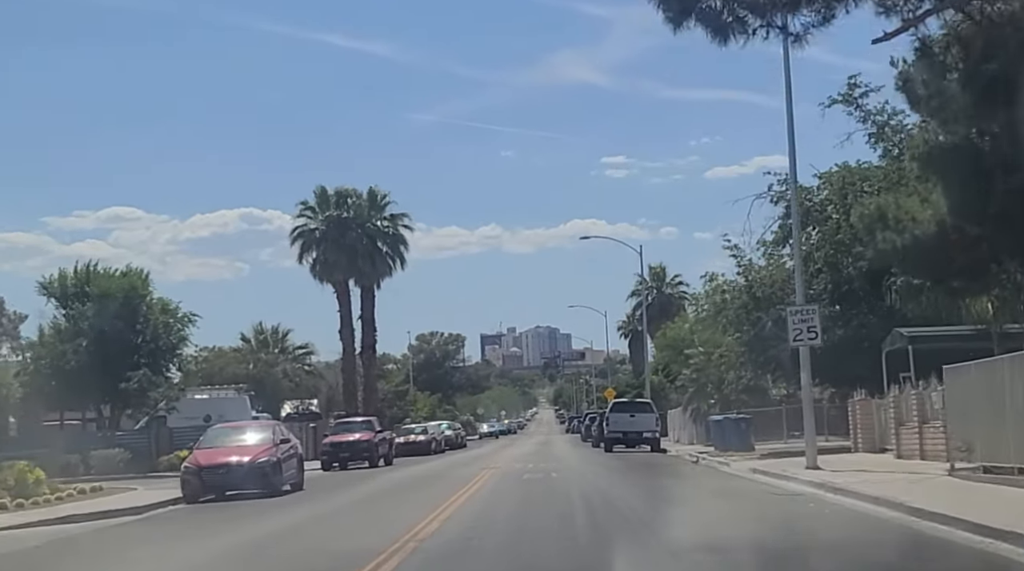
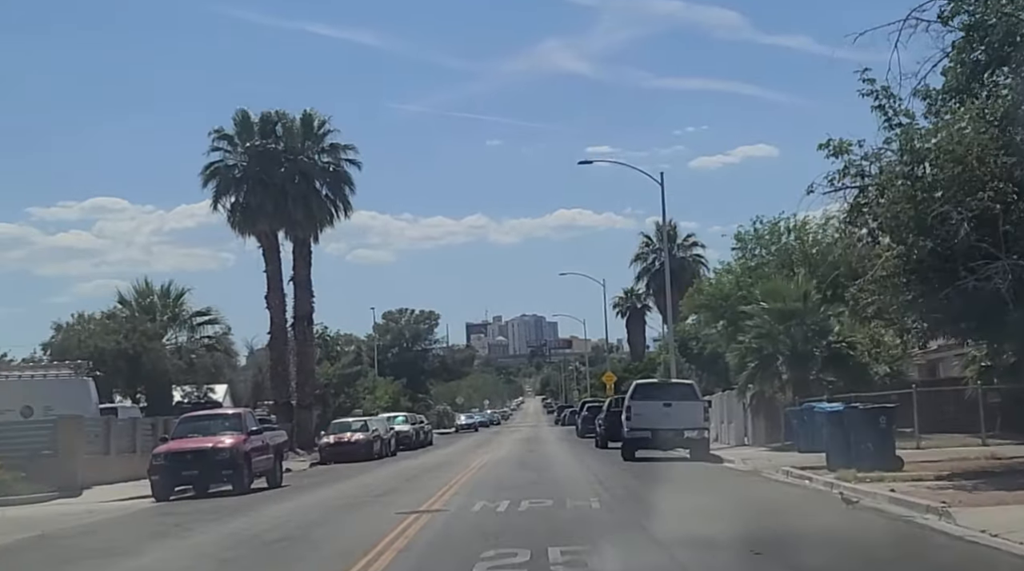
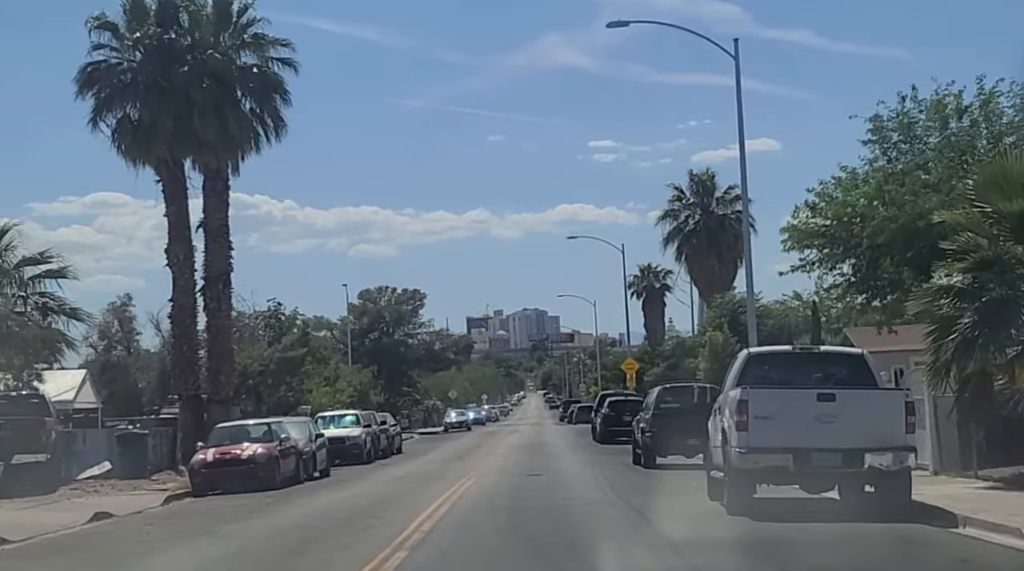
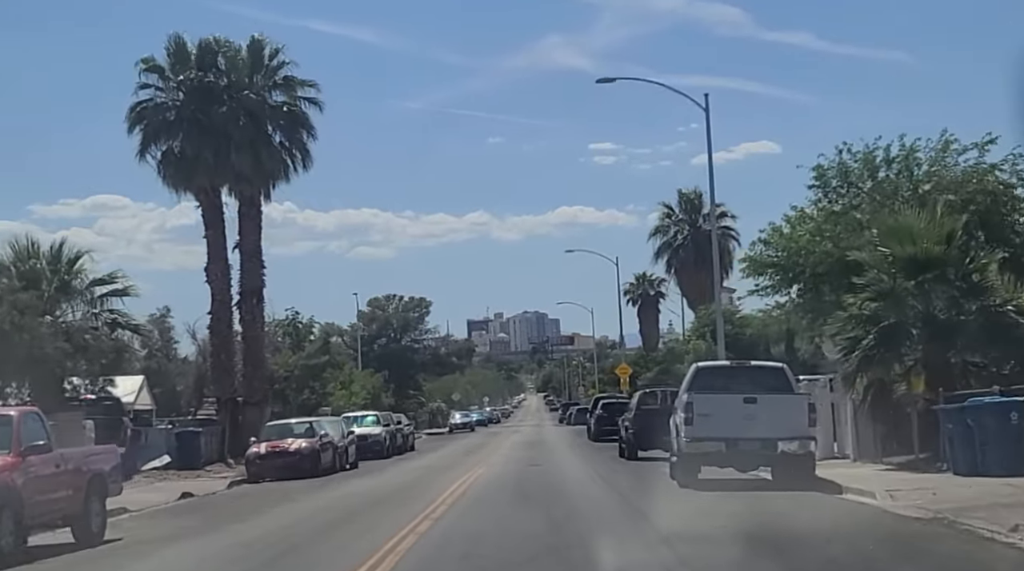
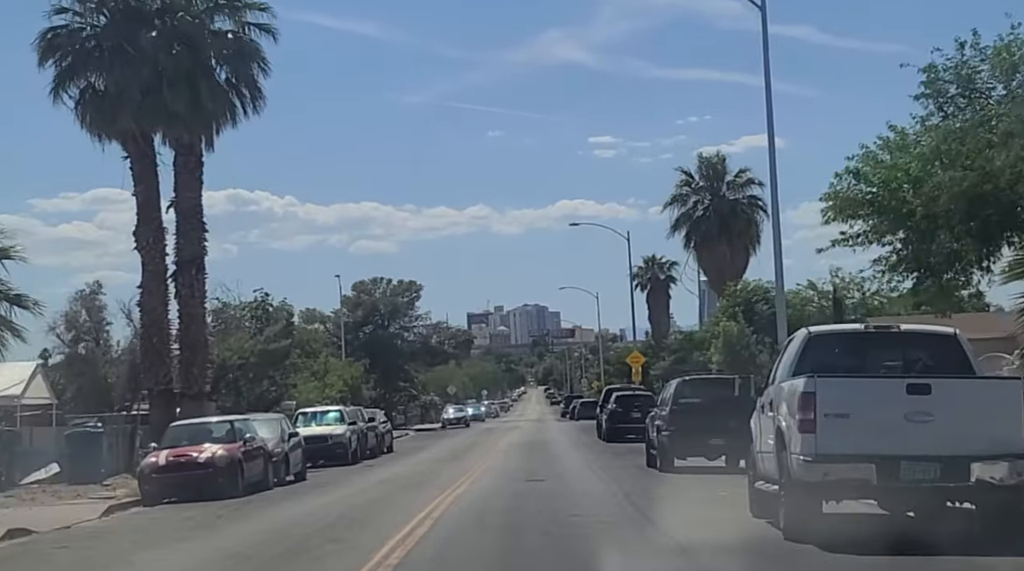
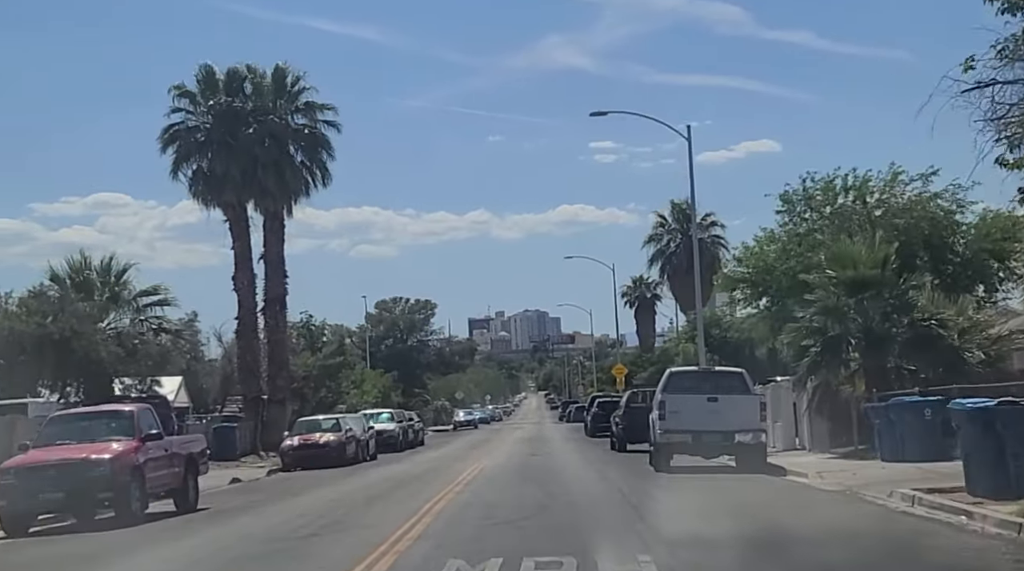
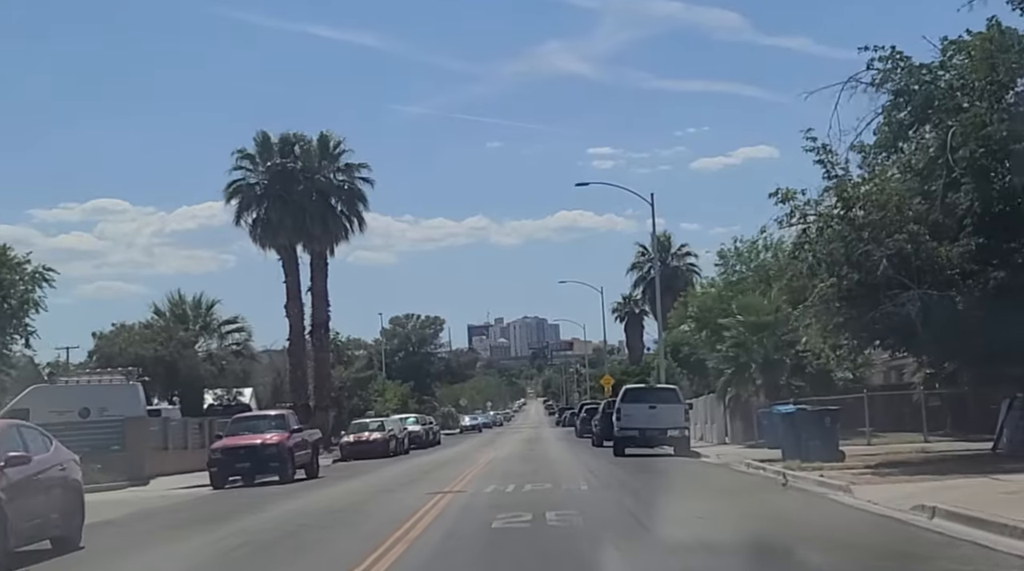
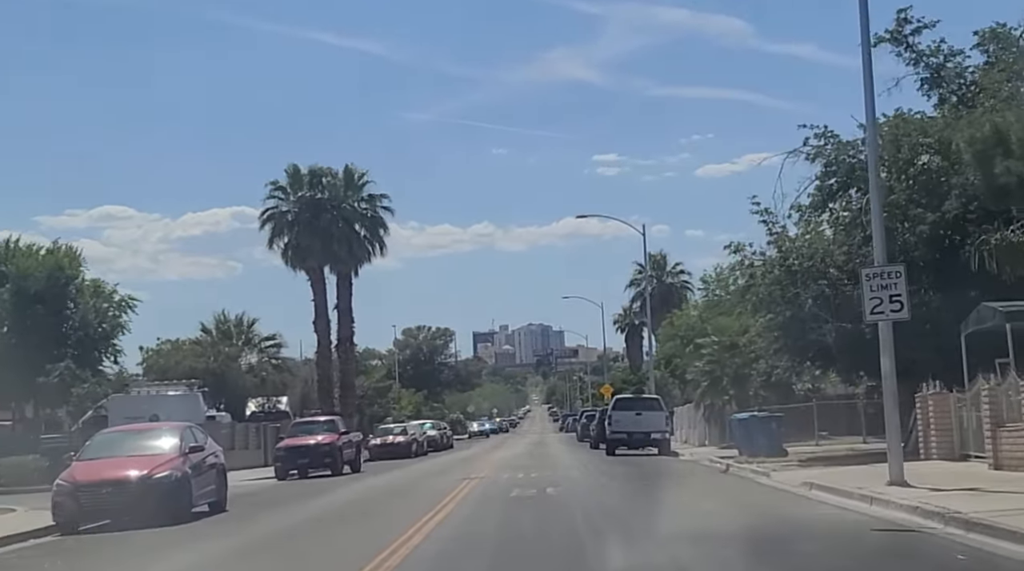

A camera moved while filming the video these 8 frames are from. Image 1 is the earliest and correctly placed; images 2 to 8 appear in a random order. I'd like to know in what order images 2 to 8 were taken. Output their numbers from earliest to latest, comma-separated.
8, 7, 2, 6, 4, 3, 5
